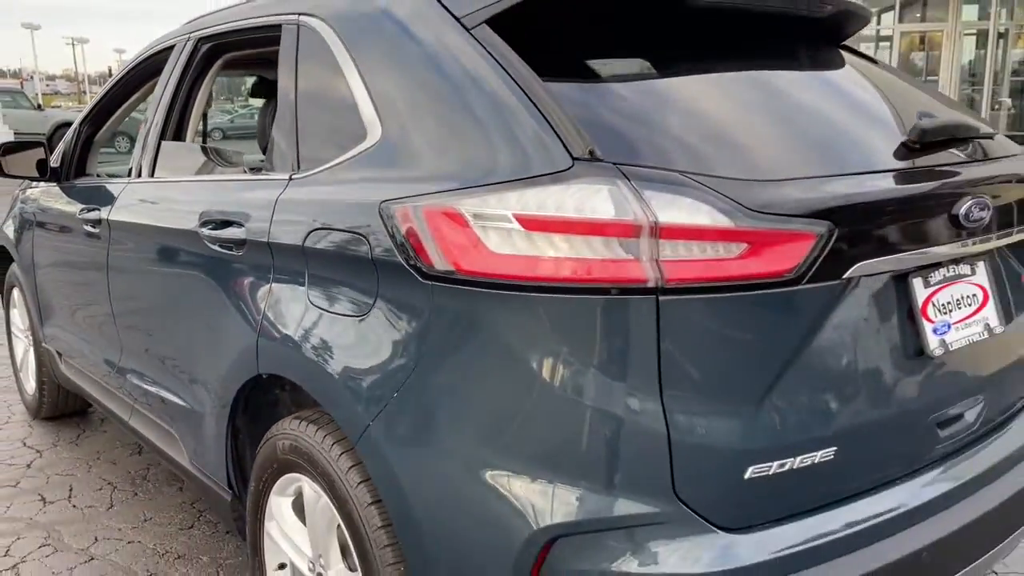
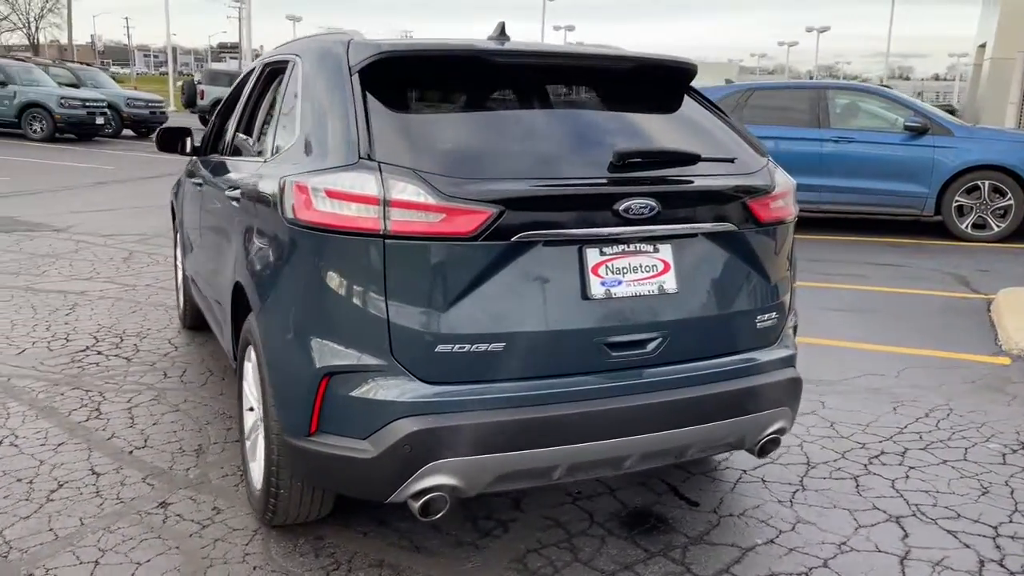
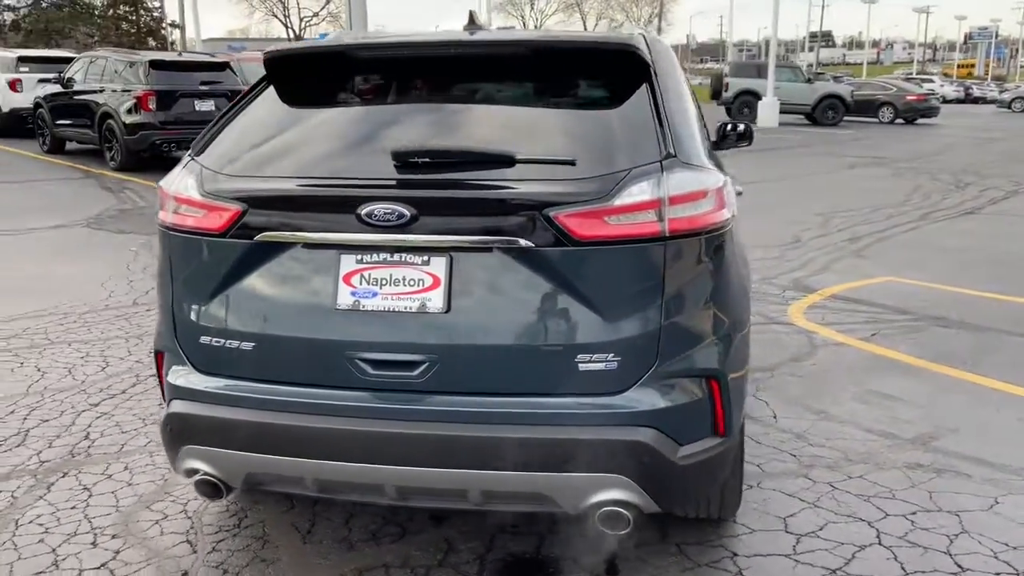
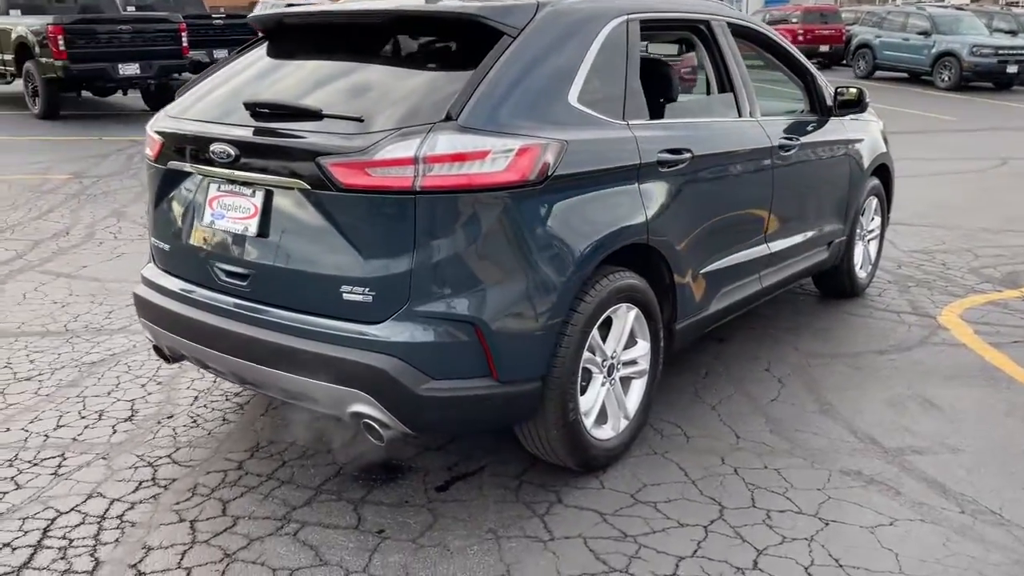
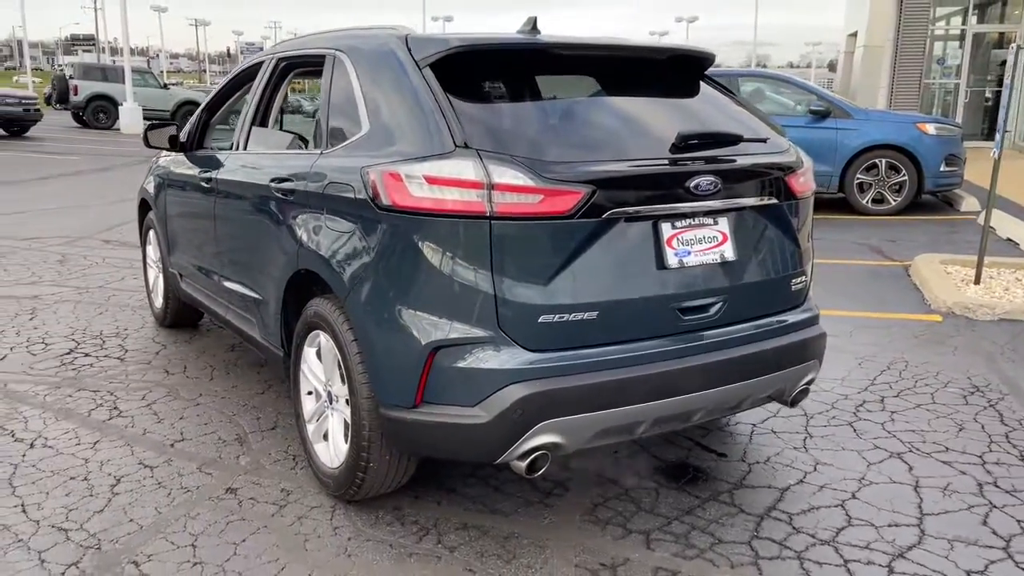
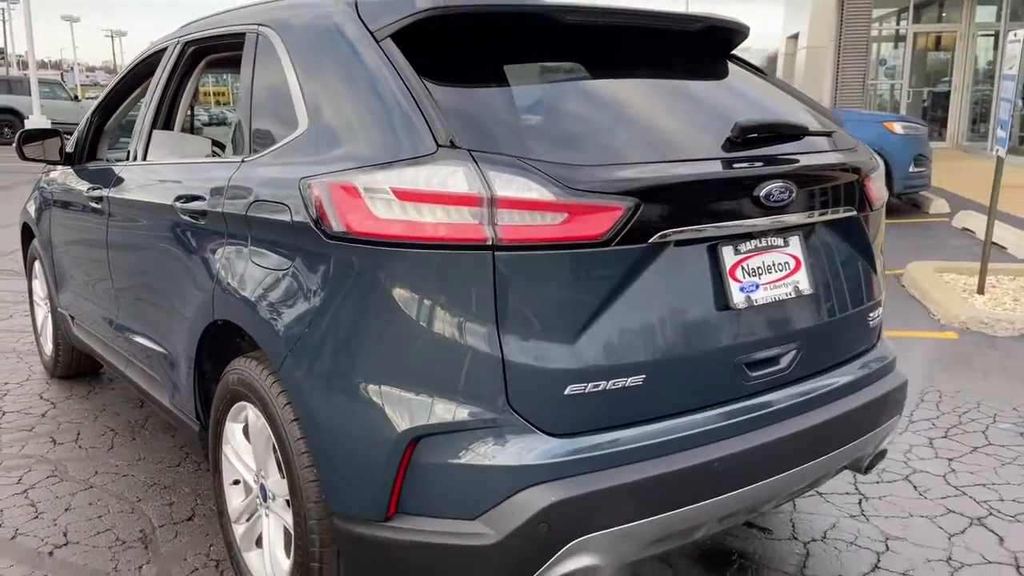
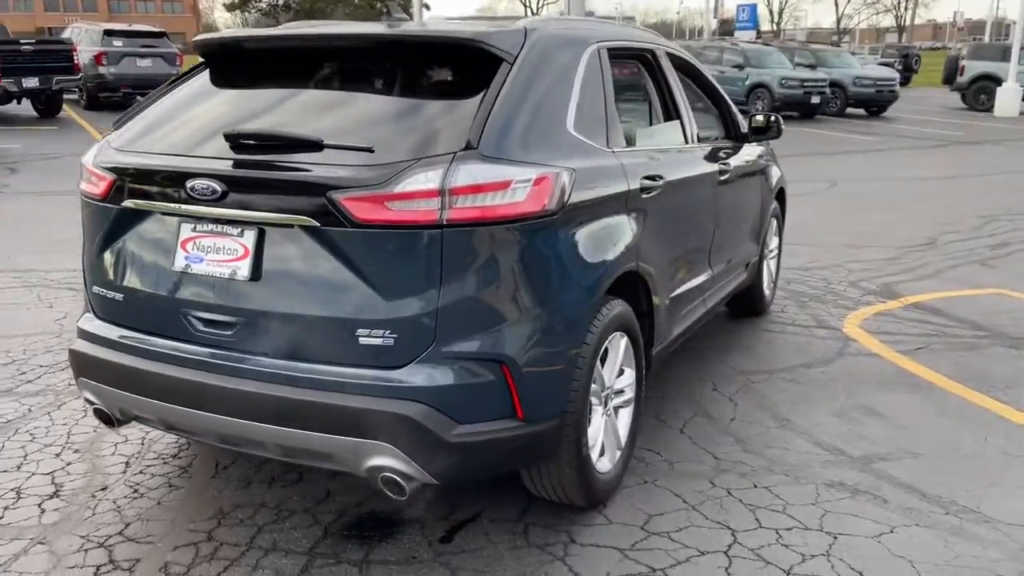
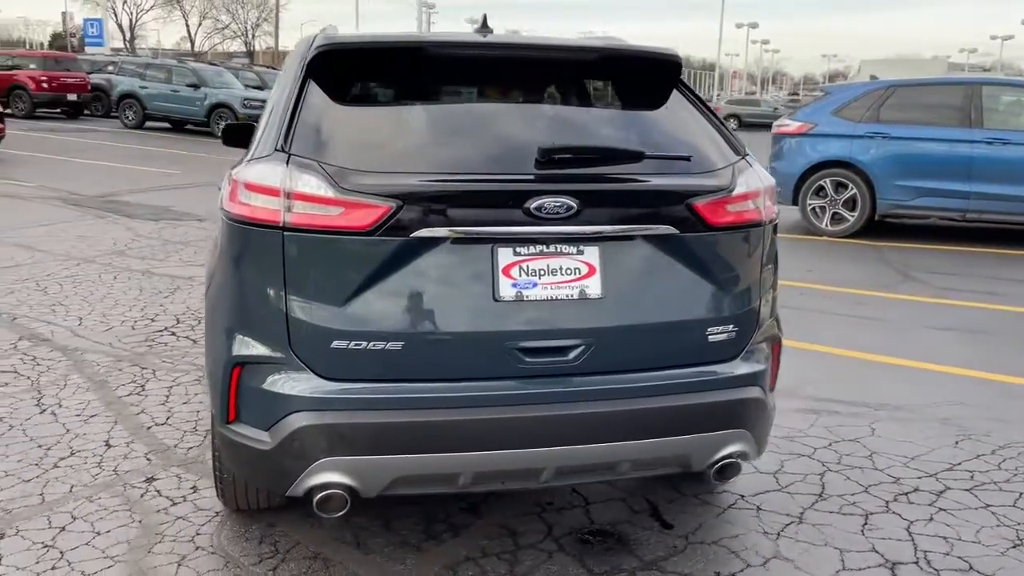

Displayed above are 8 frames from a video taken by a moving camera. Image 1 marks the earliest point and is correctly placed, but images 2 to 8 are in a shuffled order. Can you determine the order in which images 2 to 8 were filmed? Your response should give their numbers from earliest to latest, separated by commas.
6, 5, 2, 8, 3, 7, 4
